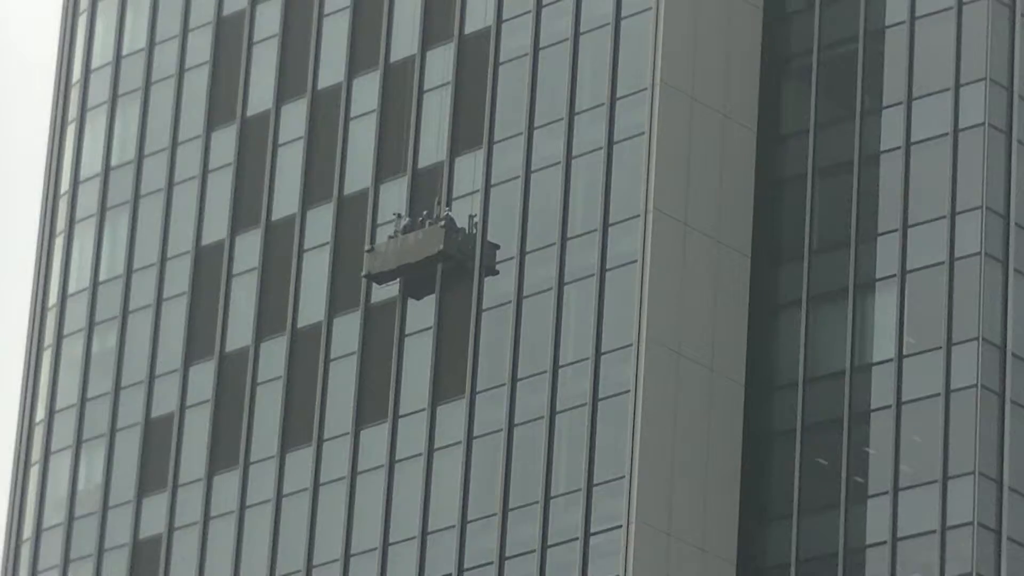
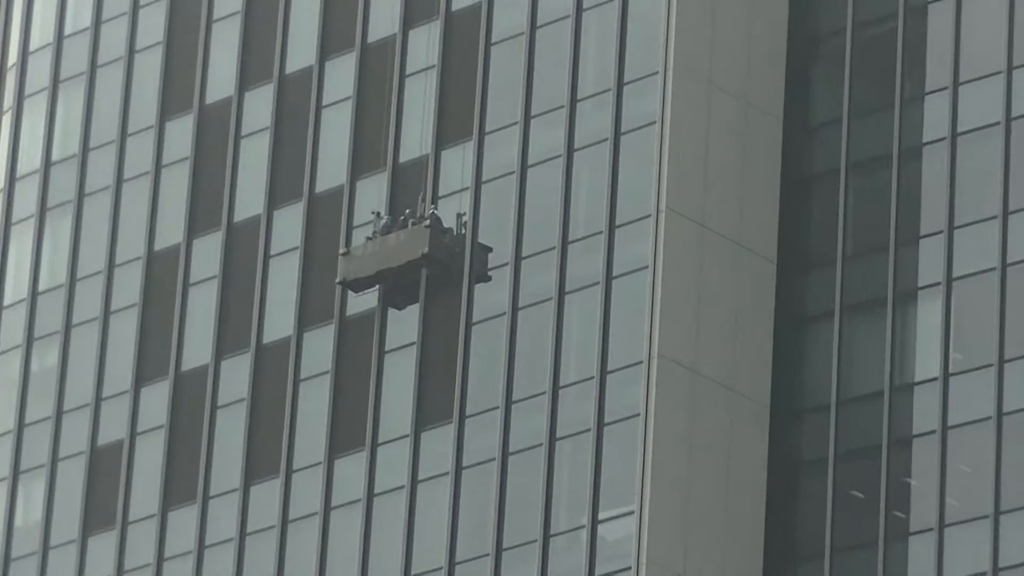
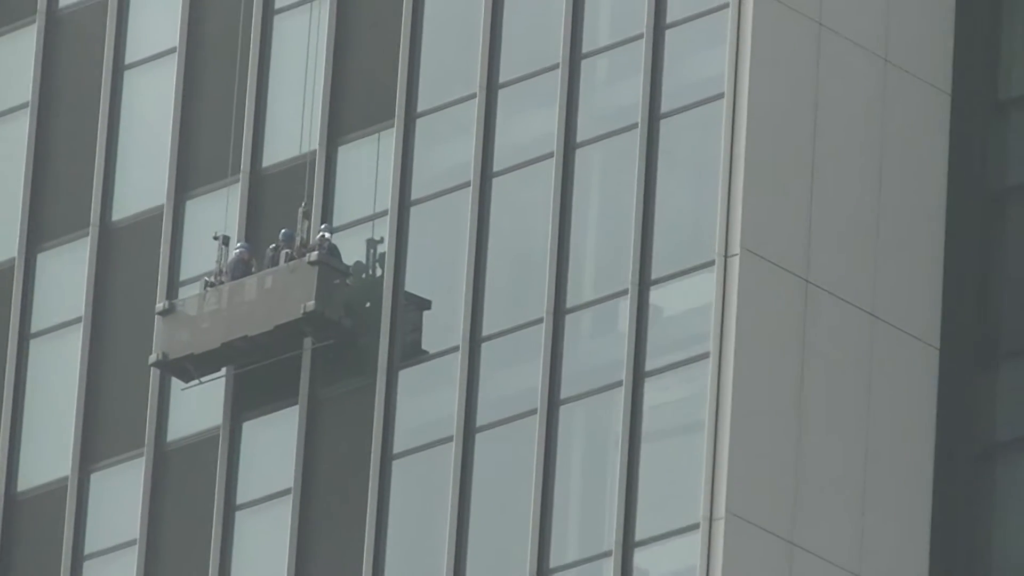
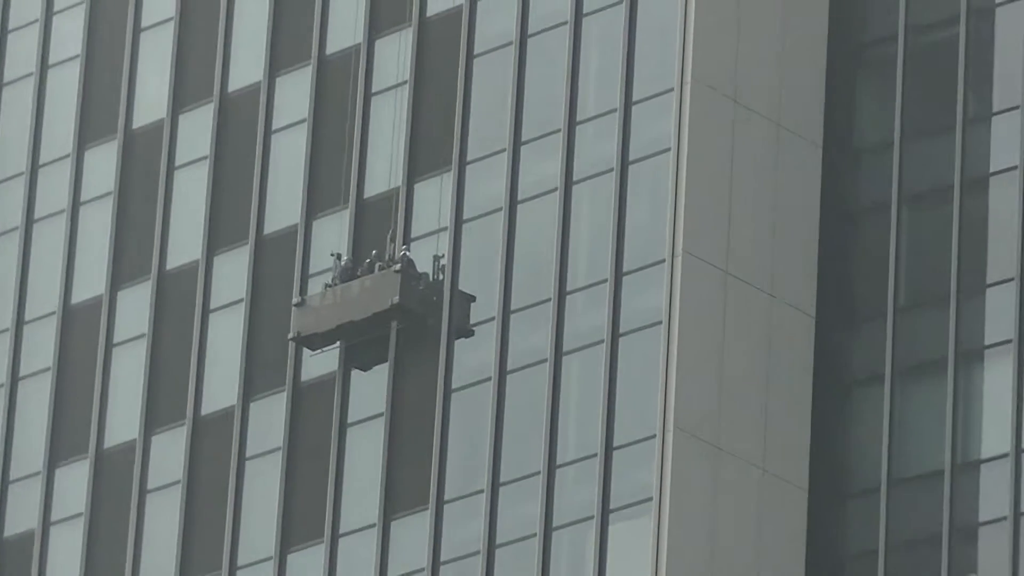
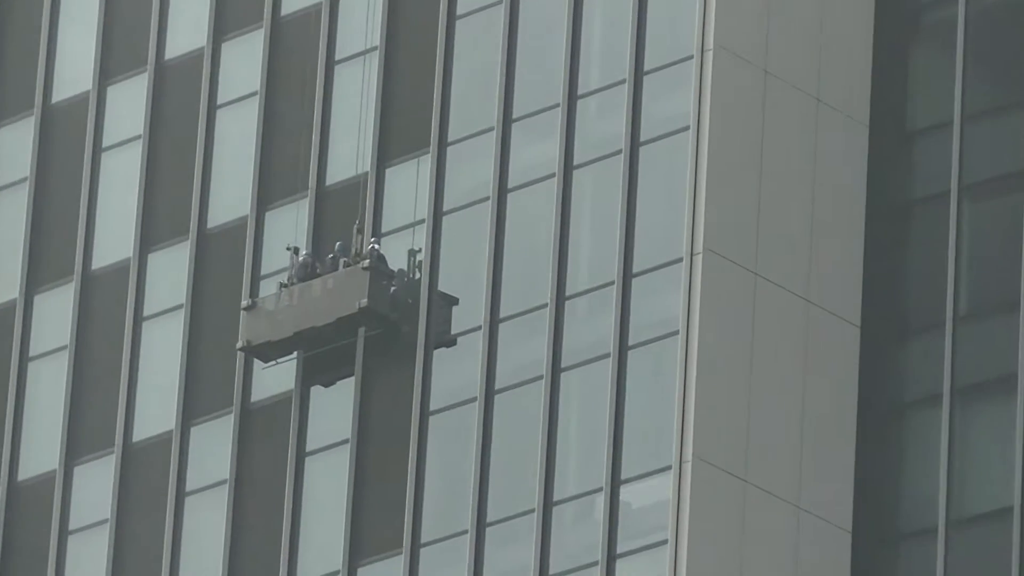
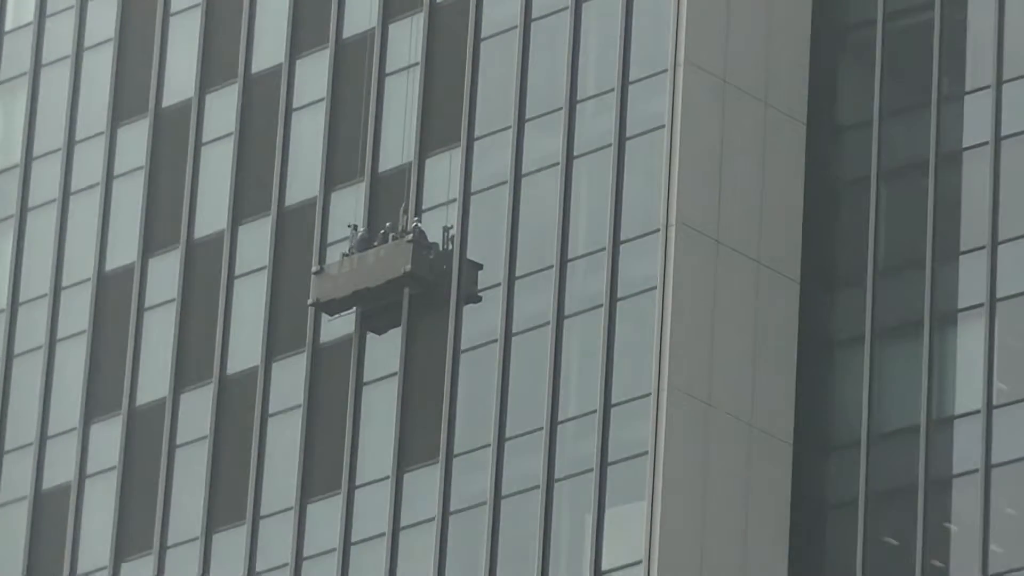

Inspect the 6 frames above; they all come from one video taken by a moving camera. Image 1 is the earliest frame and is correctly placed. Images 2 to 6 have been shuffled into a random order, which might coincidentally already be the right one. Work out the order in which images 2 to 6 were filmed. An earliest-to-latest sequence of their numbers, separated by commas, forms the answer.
2, 6, 4, 5, 3
